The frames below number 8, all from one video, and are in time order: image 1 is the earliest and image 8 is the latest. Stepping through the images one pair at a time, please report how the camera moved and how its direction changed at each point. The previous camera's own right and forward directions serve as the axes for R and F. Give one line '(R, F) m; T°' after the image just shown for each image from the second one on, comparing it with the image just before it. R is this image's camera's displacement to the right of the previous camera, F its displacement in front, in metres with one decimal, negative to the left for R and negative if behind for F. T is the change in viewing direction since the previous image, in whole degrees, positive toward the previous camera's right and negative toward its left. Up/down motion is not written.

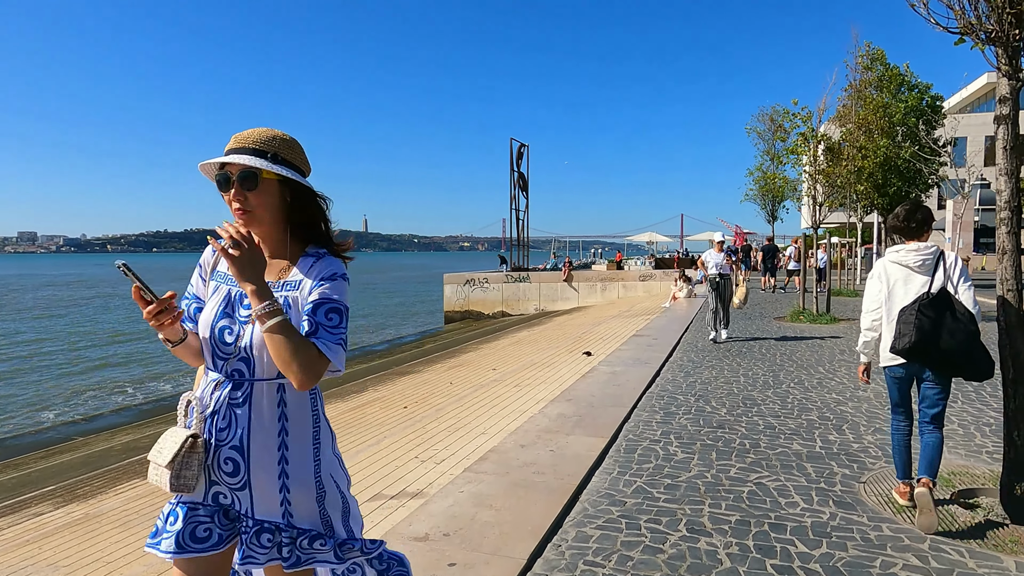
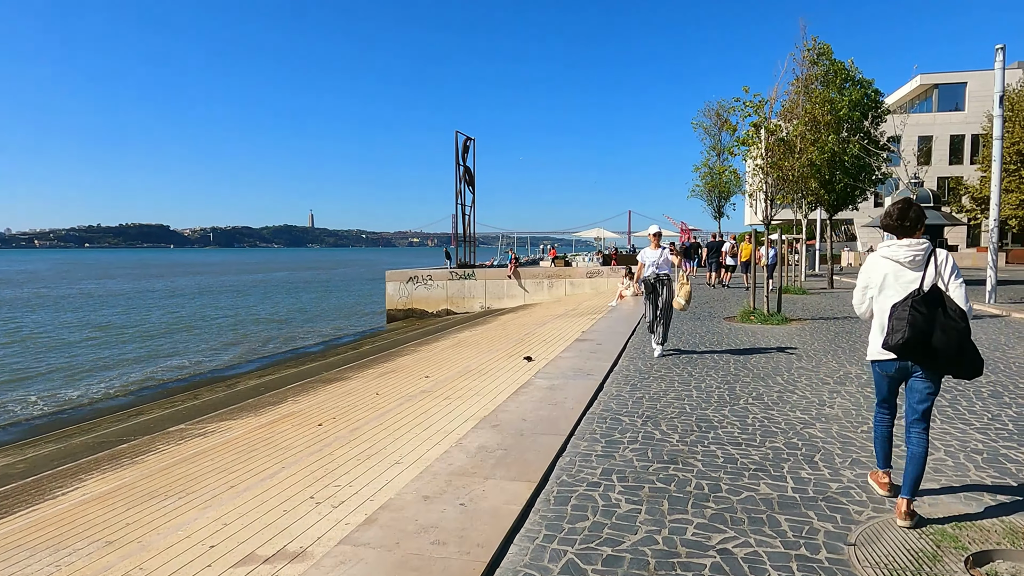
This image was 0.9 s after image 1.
(+0.3, +0.9) m; +4°
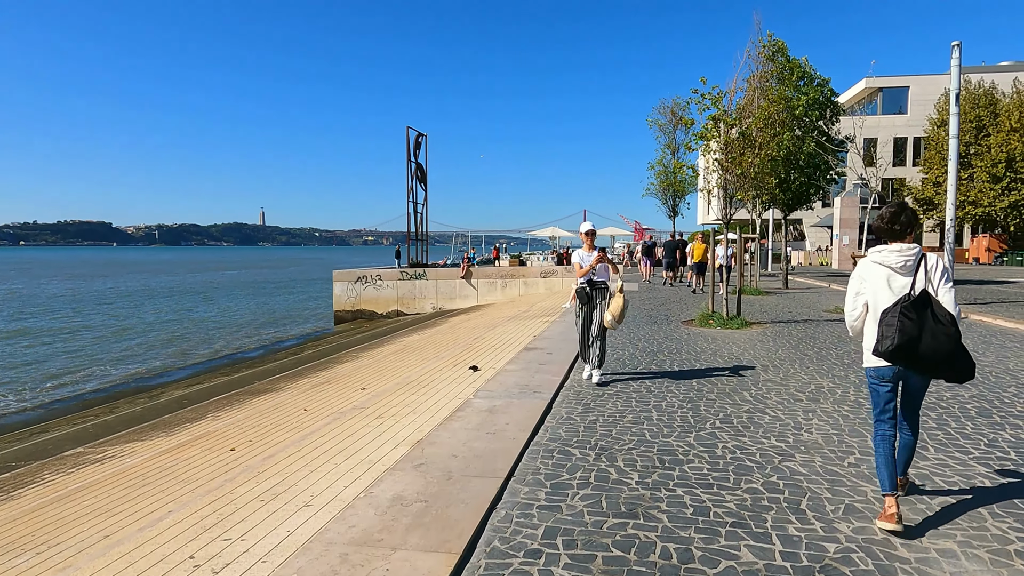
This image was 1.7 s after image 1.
(+0.2, +0.8) m; +4°
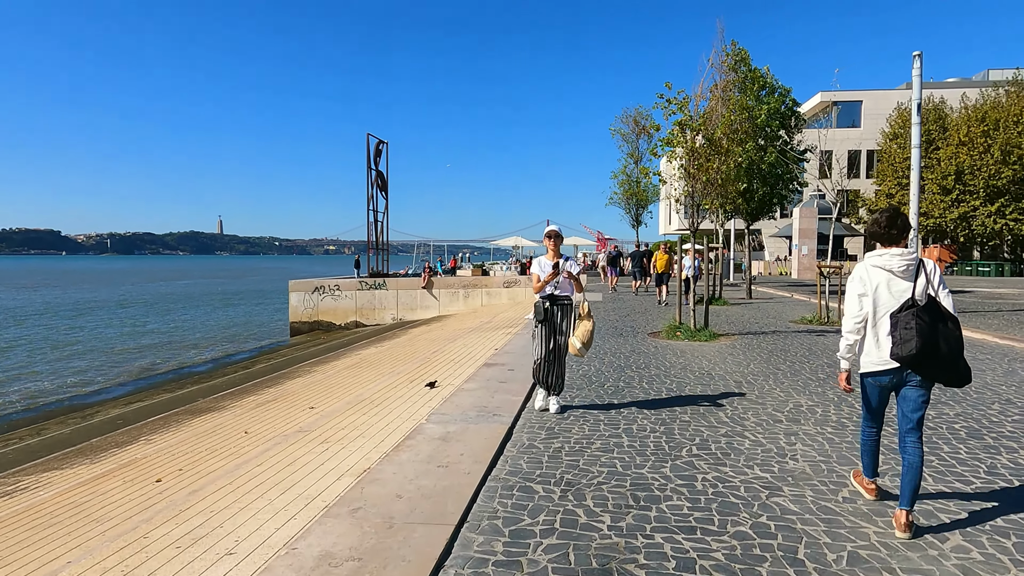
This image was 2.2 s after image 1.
(+0.1, +0.5) m; +3°
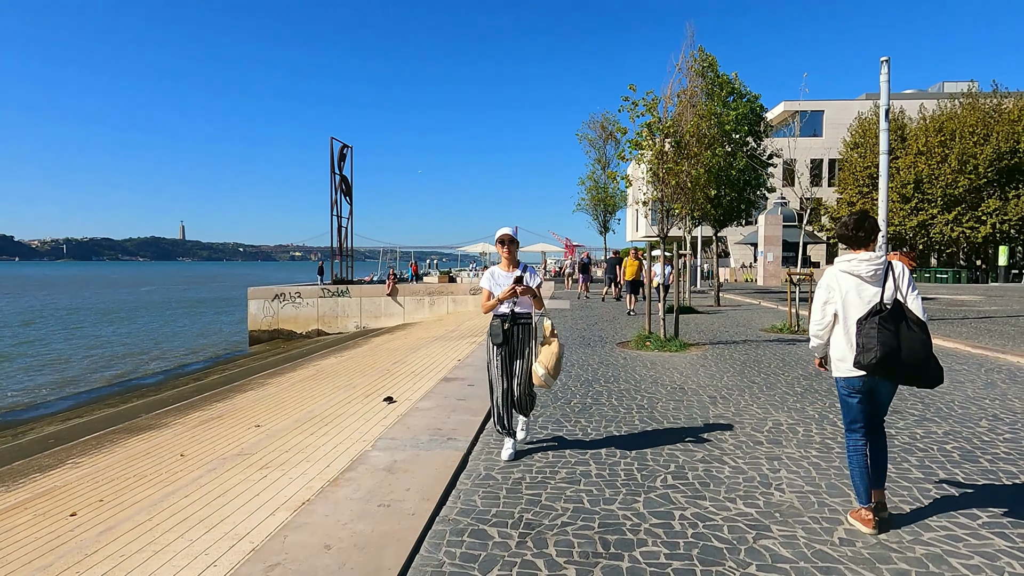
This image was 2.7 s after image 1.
(+0.1, +0.5) m; +3°
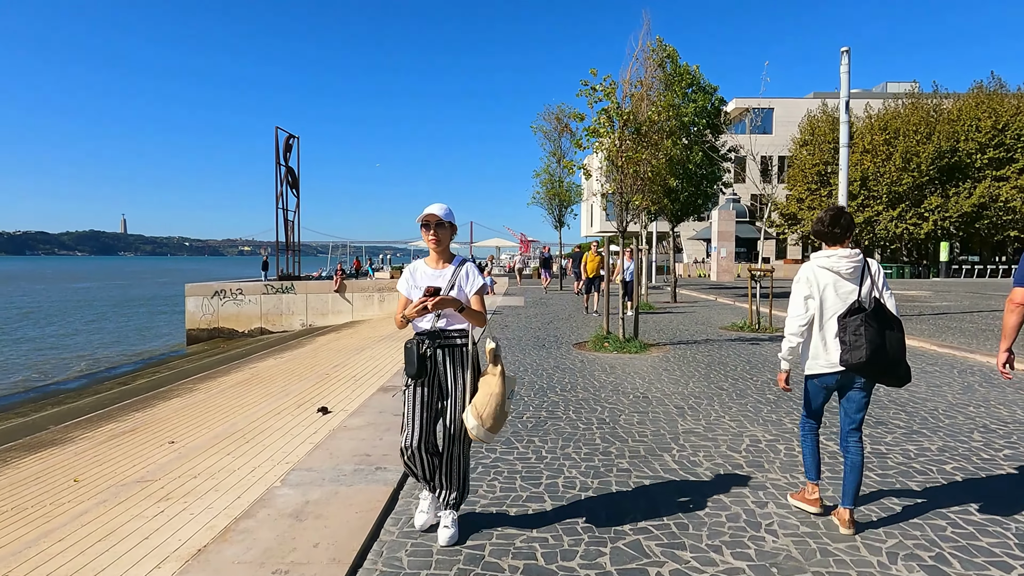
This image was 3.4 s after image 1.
(+0.1, +0.8) m; +4°
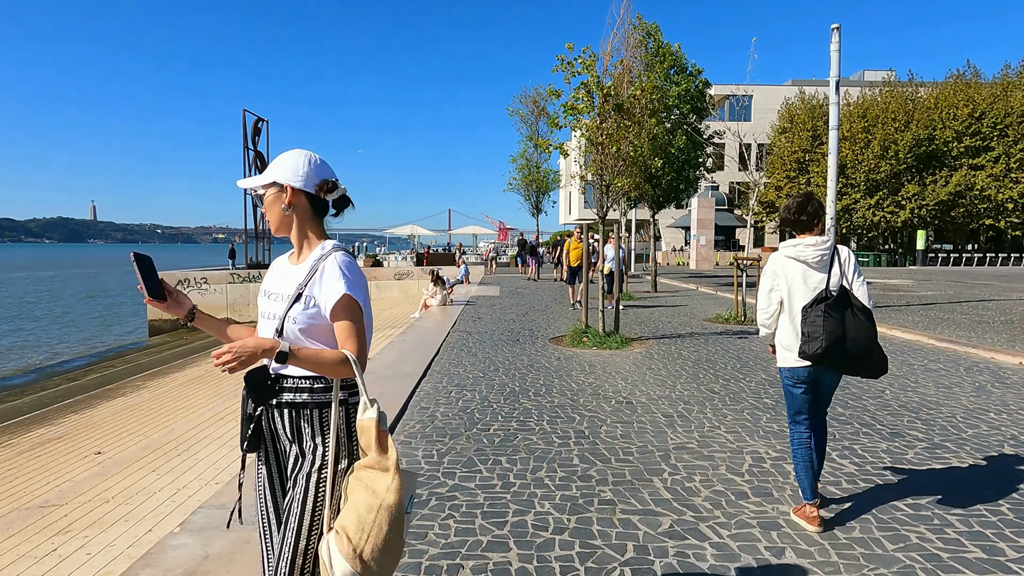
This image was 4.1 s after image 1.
(+0.1, +0.8) m; +2°
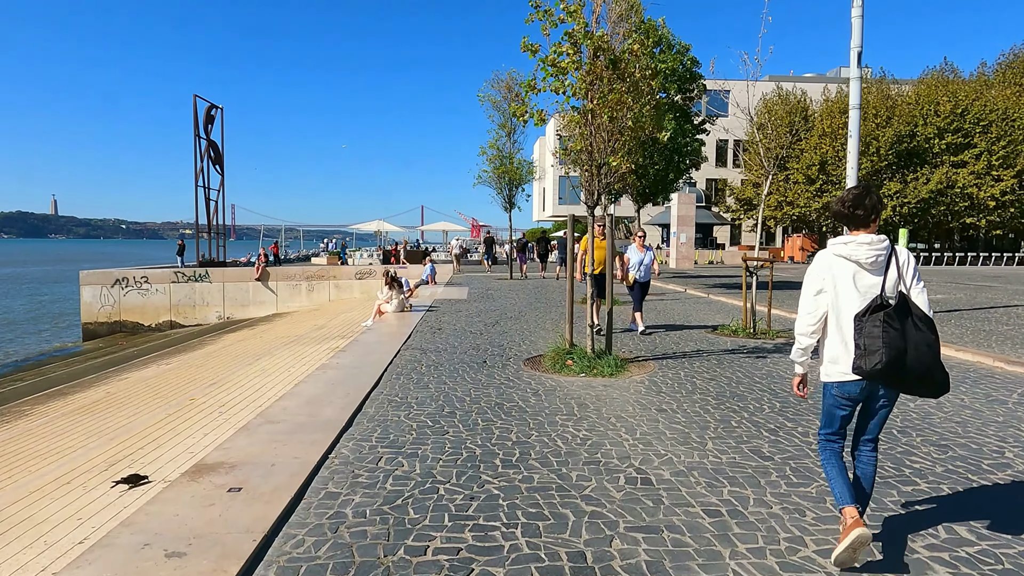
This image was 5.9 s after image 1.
(+0.1, +2.0) m; +2°
